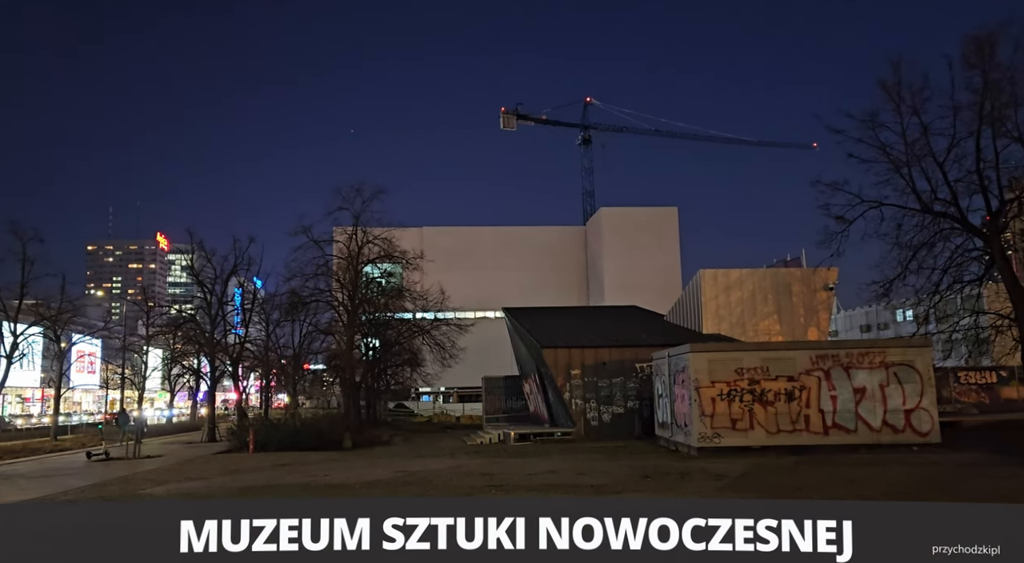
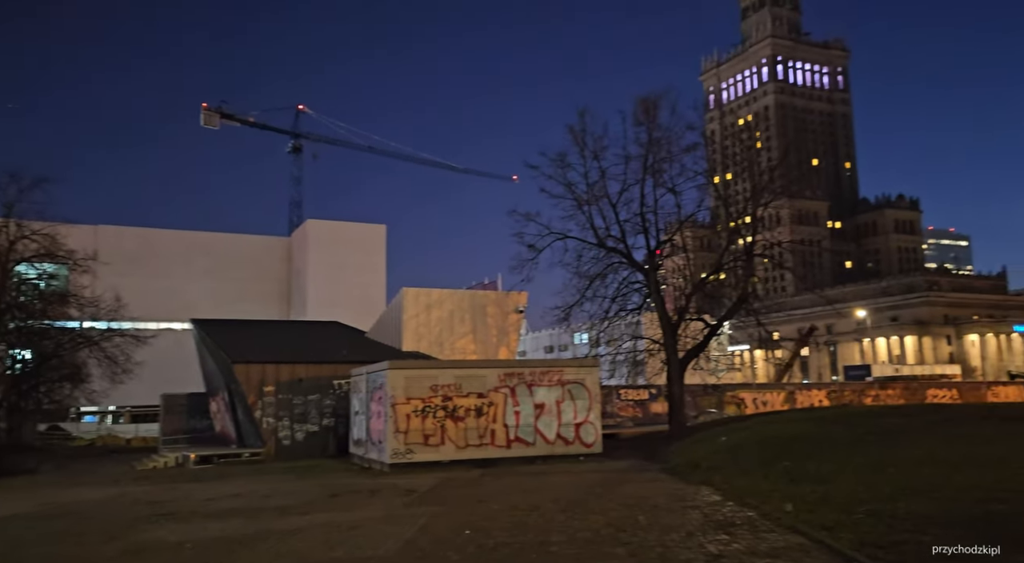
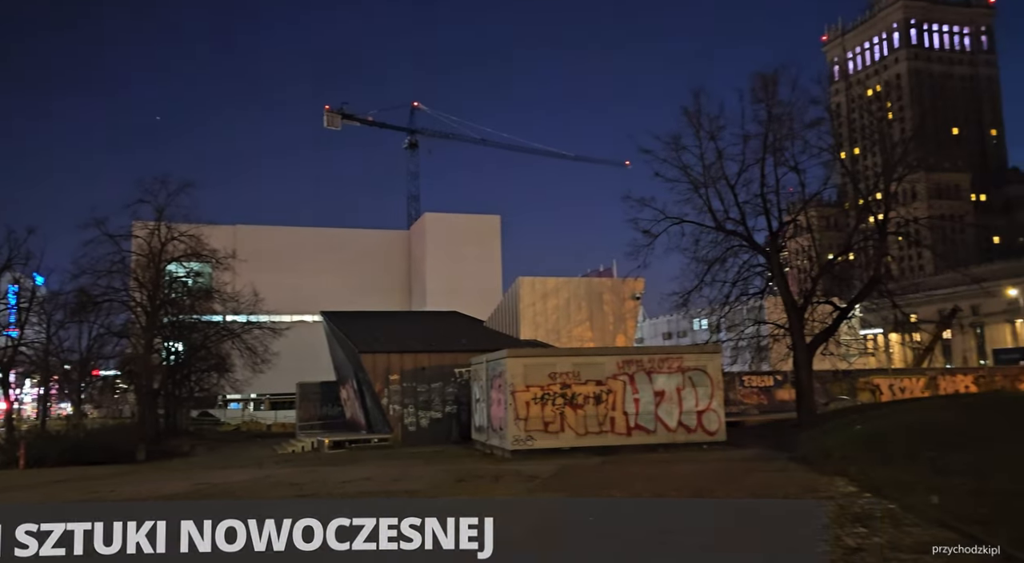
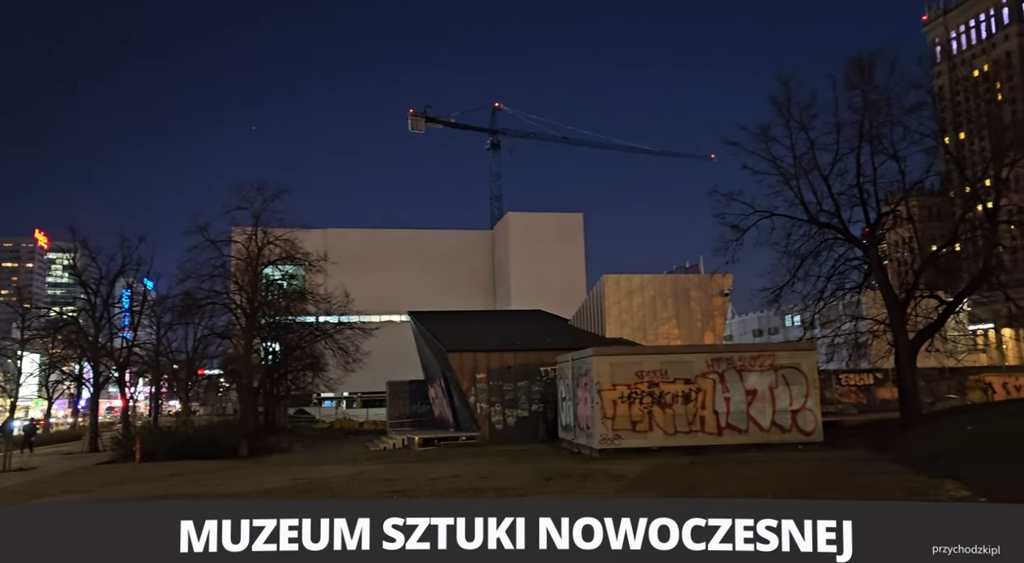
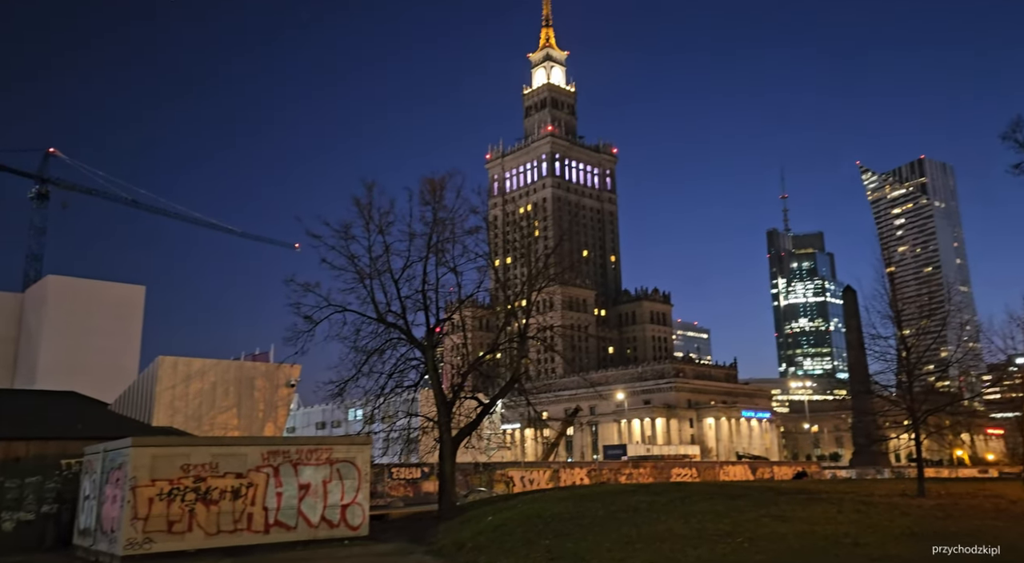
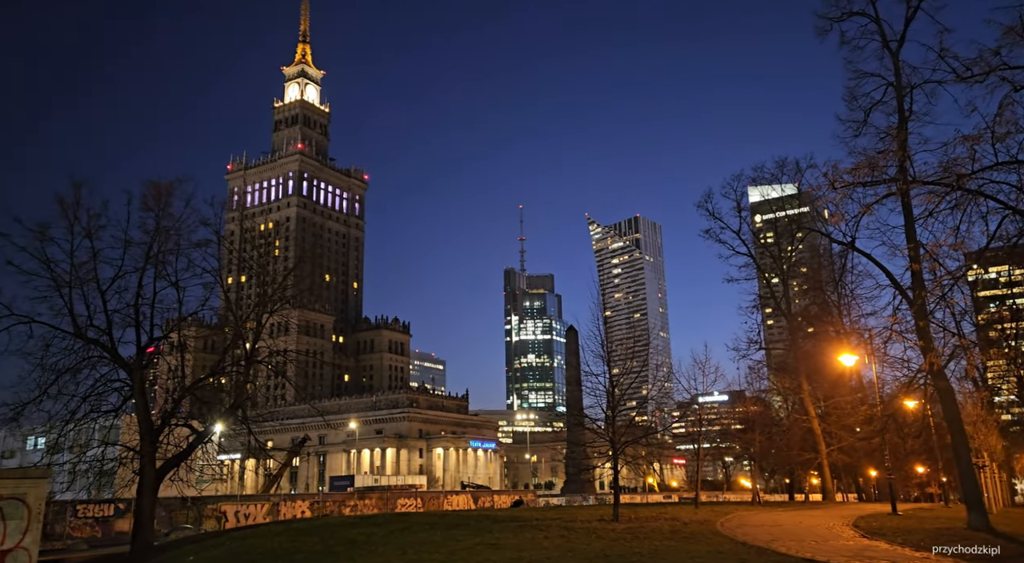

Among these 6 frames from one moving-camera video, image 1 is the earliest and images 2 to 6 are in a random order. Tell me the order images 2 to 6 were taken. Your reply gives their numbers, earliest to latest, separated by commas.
4, 3, 2, 5, 6
